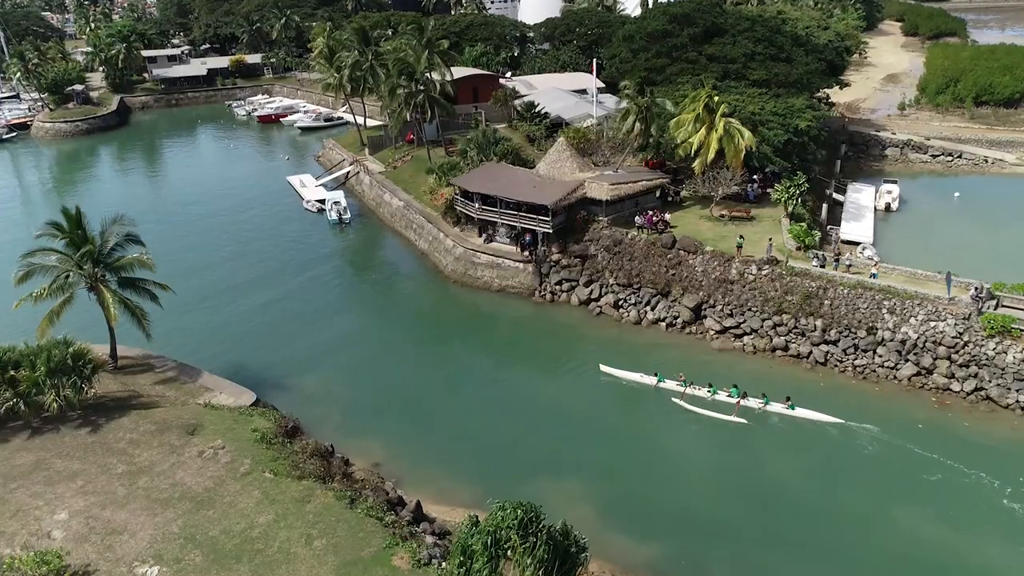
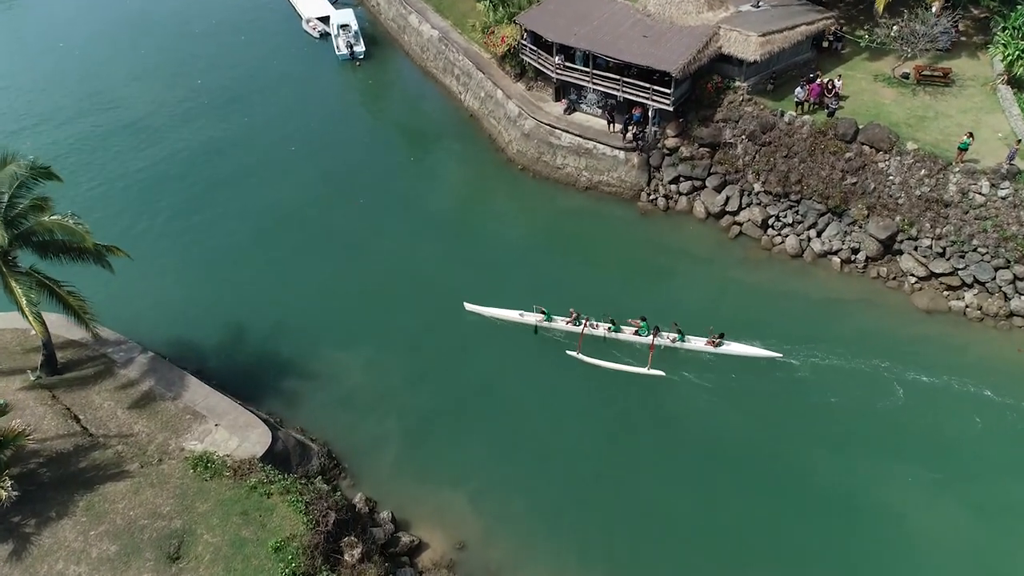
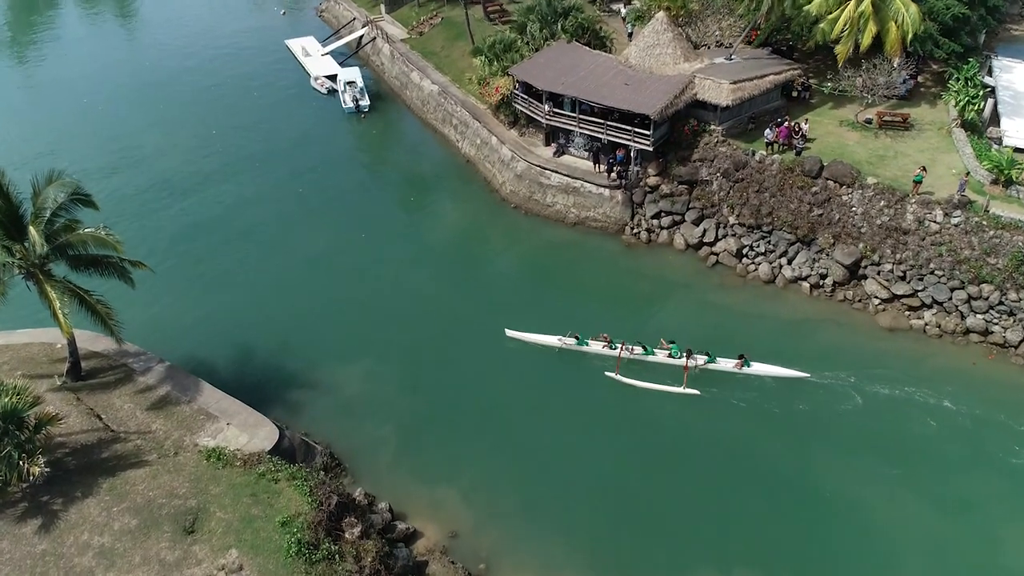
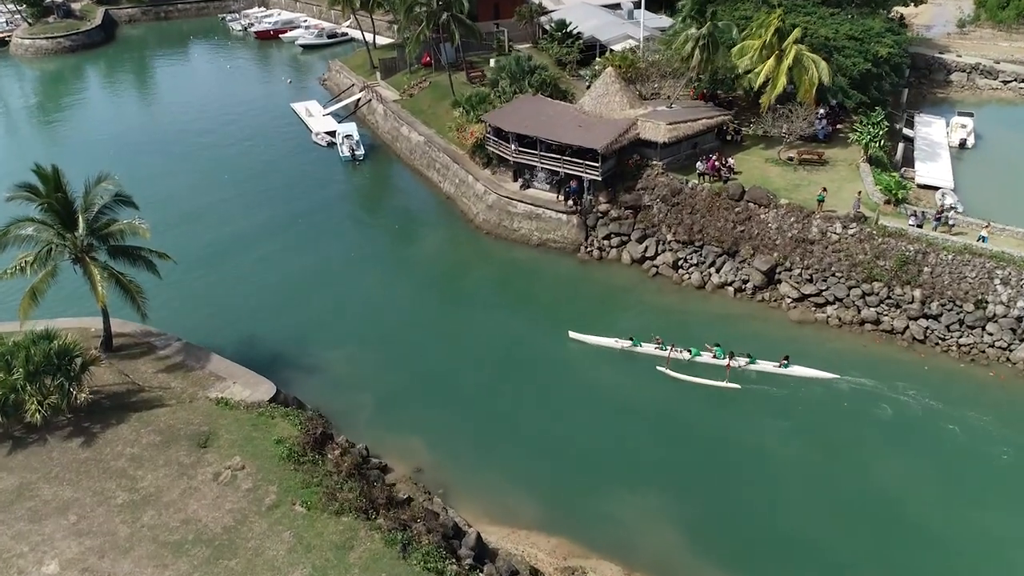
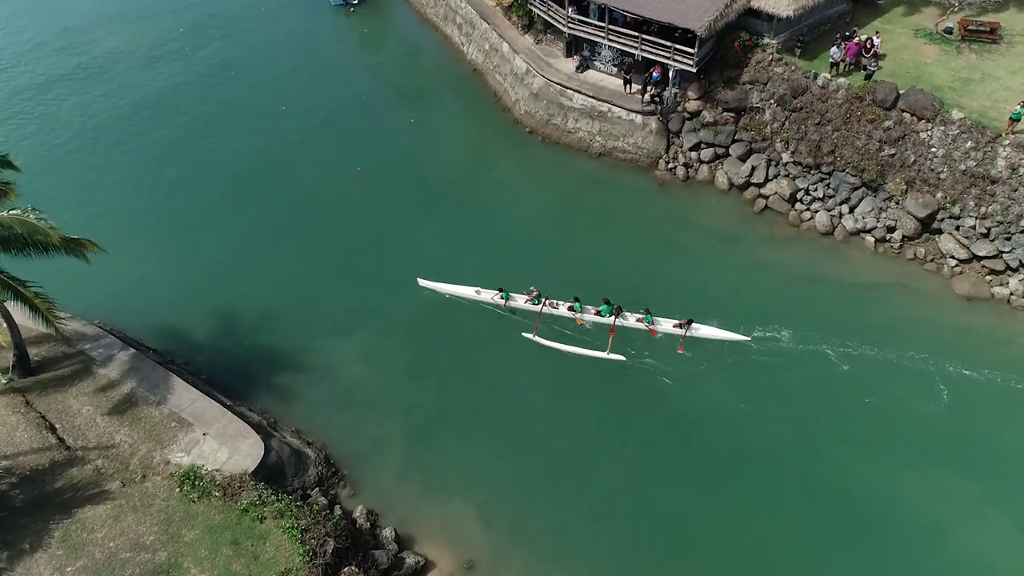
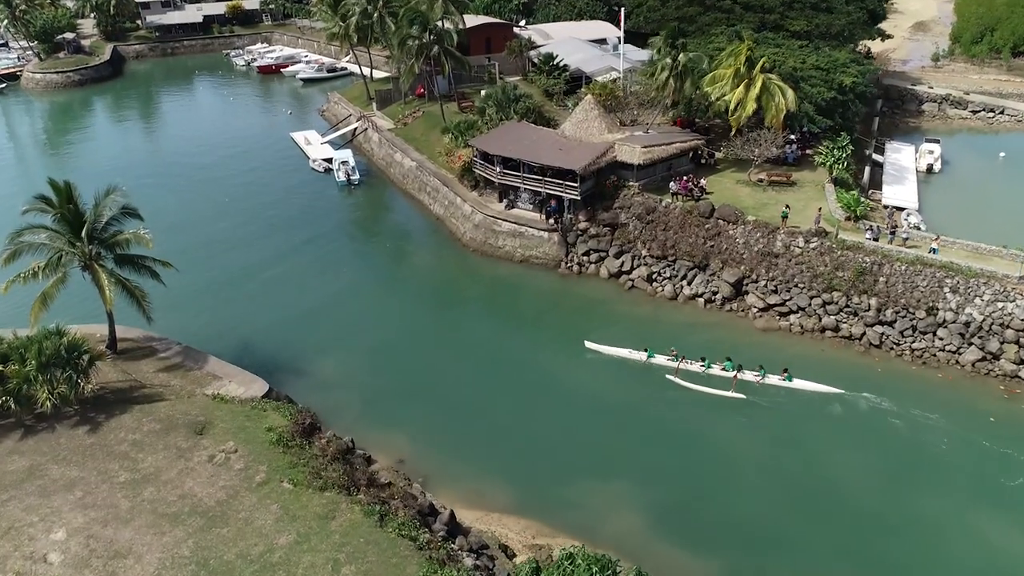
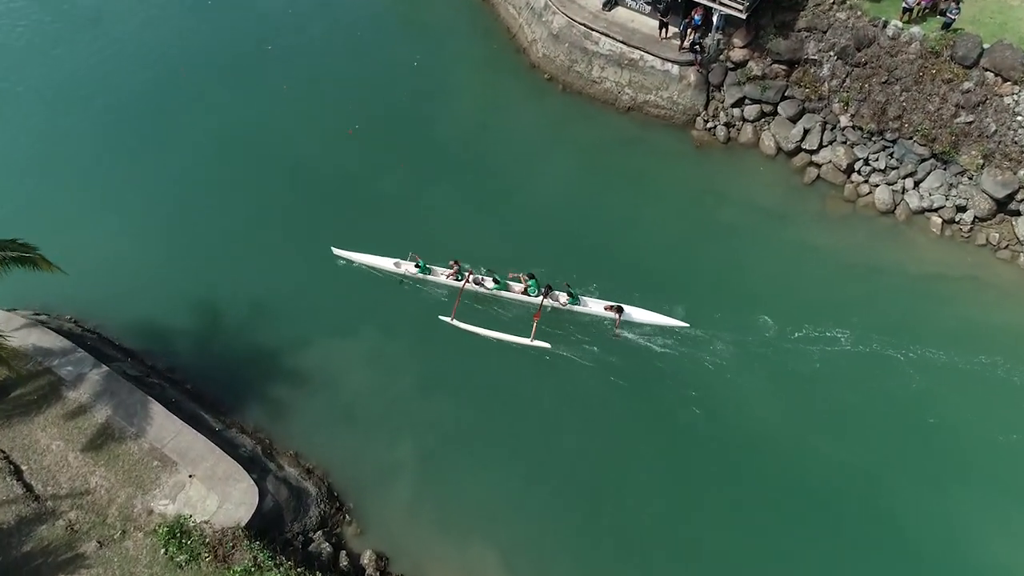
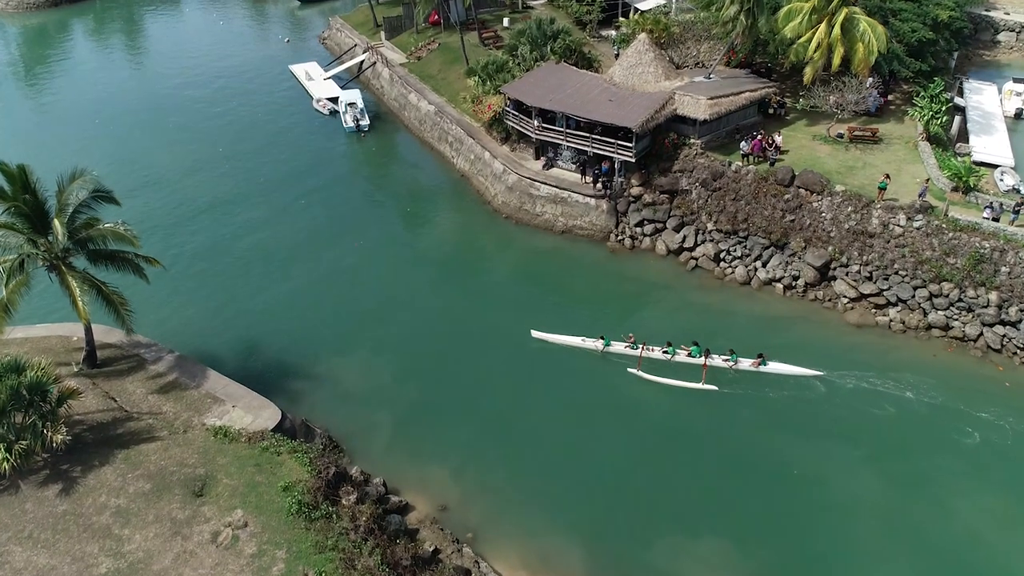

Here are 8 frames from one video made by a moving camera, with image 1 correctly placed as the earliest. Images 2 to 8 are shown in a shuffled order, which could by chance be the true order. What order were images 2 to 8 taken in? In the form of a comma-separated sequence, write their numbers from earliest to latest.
6, 4, 8, 3, 2, 5, 7
